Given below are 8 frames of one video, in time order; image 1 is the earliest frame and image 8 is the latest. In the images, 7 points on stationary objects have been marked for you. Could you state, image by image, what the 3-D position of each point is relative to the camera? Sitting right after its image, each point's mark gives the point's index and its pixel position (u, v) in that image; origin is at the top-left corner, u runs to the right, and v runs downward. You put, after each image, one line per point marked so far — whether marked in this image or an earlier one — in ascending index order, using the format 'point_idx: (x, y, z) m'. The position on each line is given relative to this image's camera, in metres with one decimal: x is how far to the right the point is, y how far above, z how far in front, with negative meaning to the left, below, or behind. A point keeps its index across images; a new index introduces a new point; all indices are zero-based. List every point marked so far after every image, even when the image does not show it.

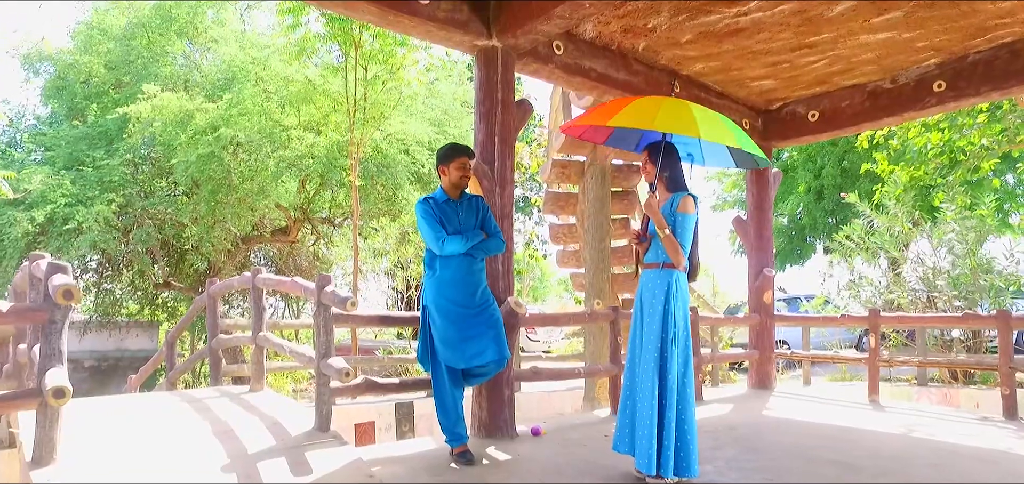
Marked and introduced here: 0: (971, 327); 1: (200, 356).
0: (+4.1, -0.7, +5.7) m
1: (-3.3, -1.2, +6.7) m
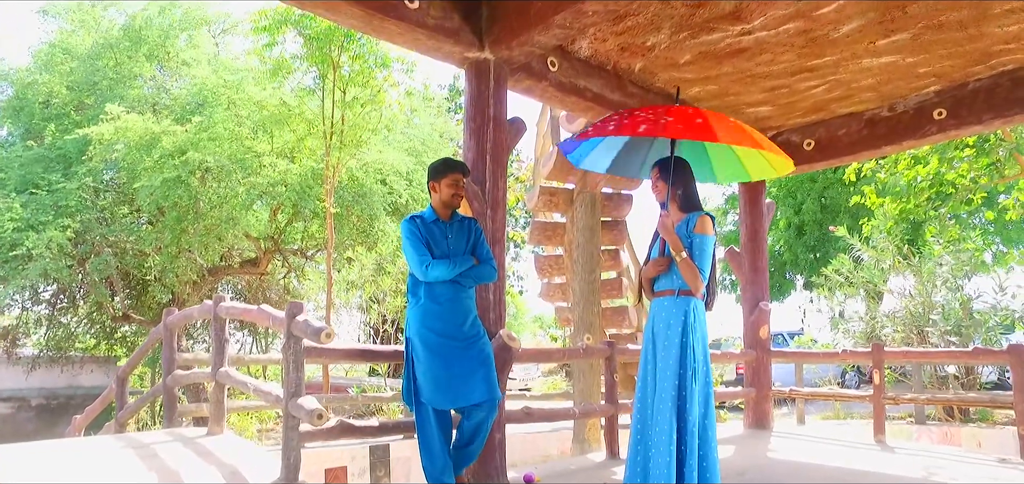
0: (+4.0, -1.0, +5.4) m
1: (-3.5, -1.5, +6.1) m
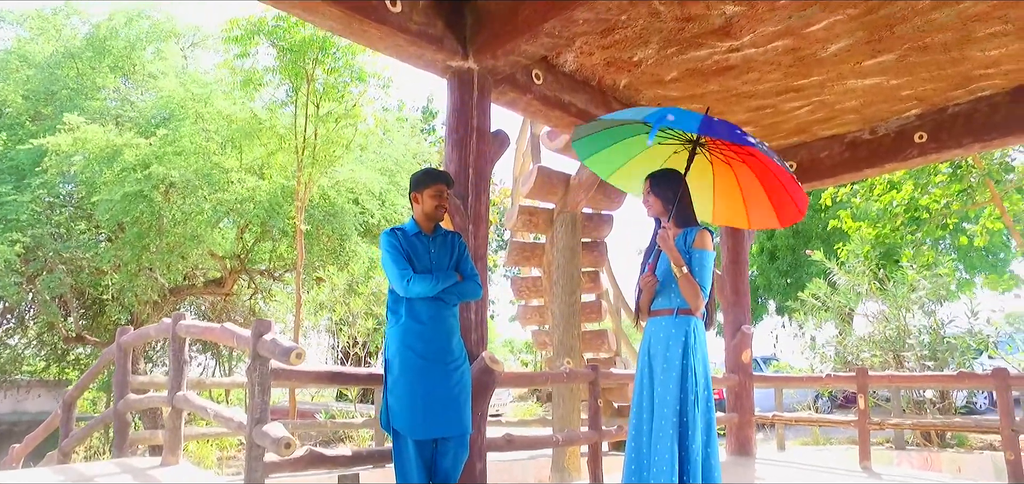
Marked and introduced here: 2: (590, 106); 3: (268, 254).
0: (+3.8, -1.2, +5.4) m
1: (-3.7, -1.6, +5.7) m
2: (+0.6, +1.1, +4.9) m
3: (-4.2, -0.2, +10.9) m
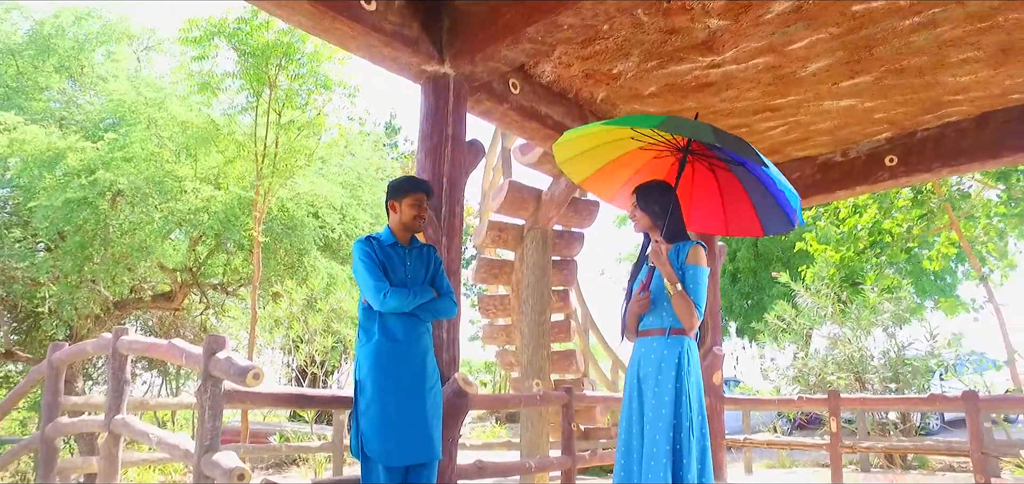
0: (+3.6, -1.4, +5.4) m
1: (-4.0, -1.7, +5.2) m
2: (+0.4, +0.9, +4.8) m
3: (-4.8, -0.4, +10.4) m
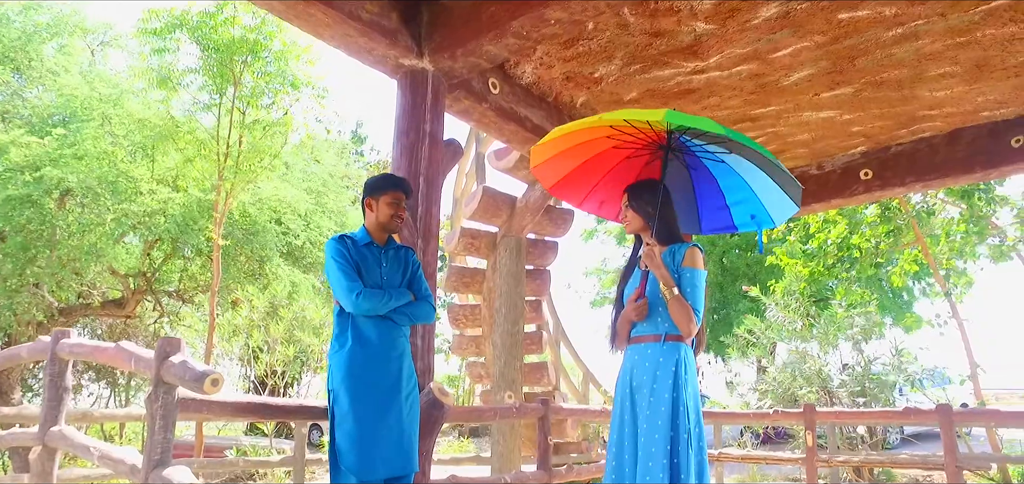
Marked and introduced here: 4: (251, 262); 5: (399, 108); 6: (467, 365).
0: (+3.3, -1.5, +5.4) m
1: (-4.2, -1.7, +4.8) m
2: (+0.3, +0.9, +4.6) m
3: (-5.3, -0.5, +9.9) m
4: (-4.2, -0.3, +10.1) m
5: (-0.6, +0.8, +3.6) m
6: (-0.5, -1.3, +6.7) m
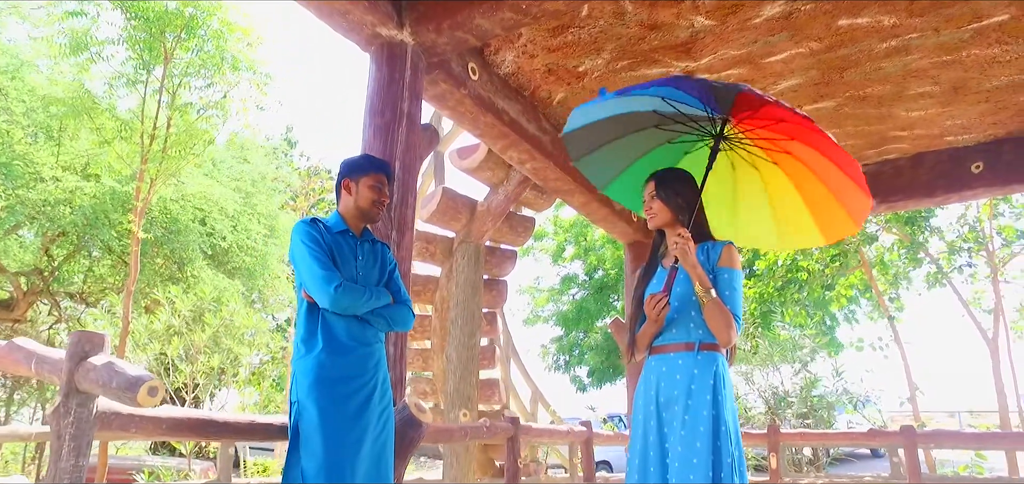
0: (+3.0, -1.7, +5.3) m
1: (-4.4, -1.5, +3.9) m
2: (+0.1, +0.9, +4.3) m
3: (-6.1, -0.4, +8.9) m
4: (-5.0, -0.3, +9.1) m
5: (-0.7, +0.8, +3.2) m
6: (-1.0, -1.4, +6.2) m
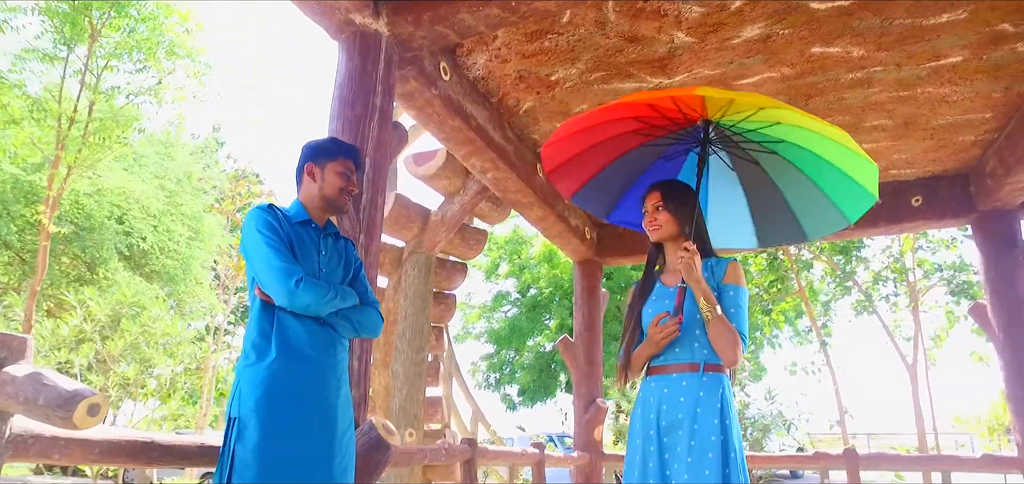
0: (+2.5, -1.9, +5.4) m
1: (-4.7, -1.4, +3.1) m
2: (-0.1, +0.8, +4.1) m
3: (-6.8, -0.3, +8.0) m
4: (-5.7, -0.3, +8.4) m
5: (-0.8, +0.8, +2.9) m
6: (-1.5, -1.4, +5.9) m
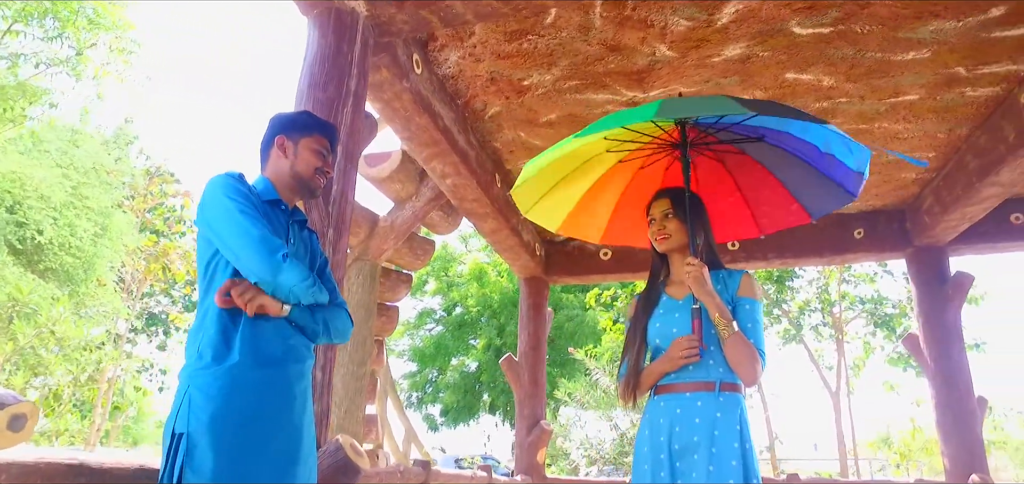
0: (+2.0, -2.2, +5.4) m
1: (-4.8, -1.2, +2.3) m
2: (-0.3, +0.7, +3.9) m
3: (-7.5, -0.1, +6.9) m
4: (-6.5, -0.1, +7.4) m
5: (-0.8, +0.8, +2.7) m
6: (-2.0, -1.5, +5.4) m
